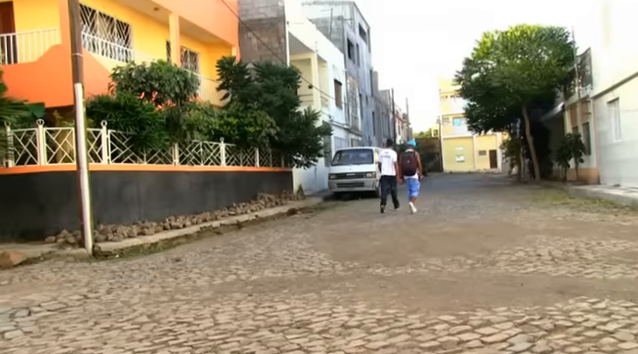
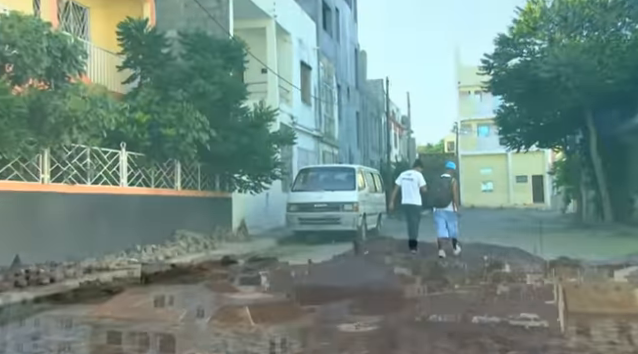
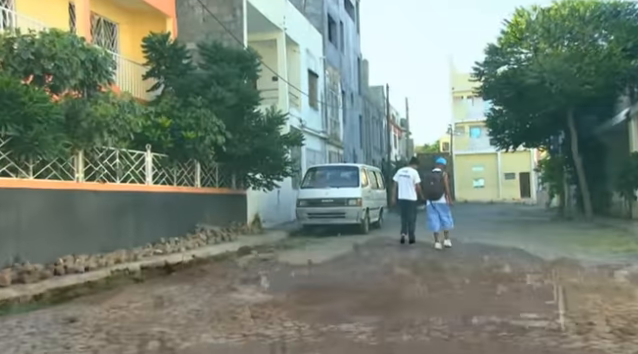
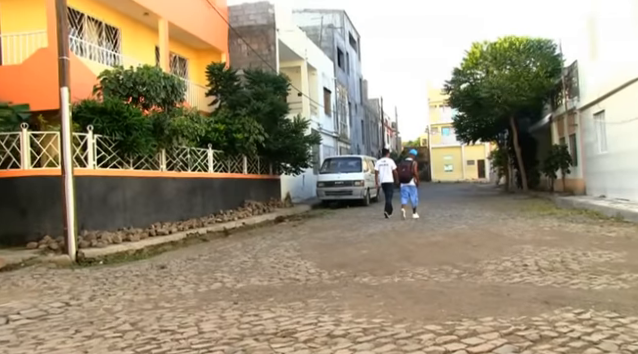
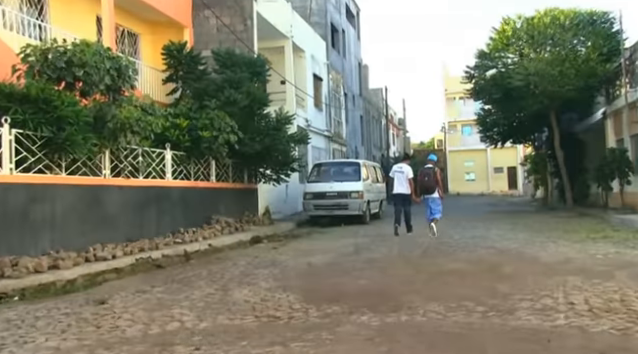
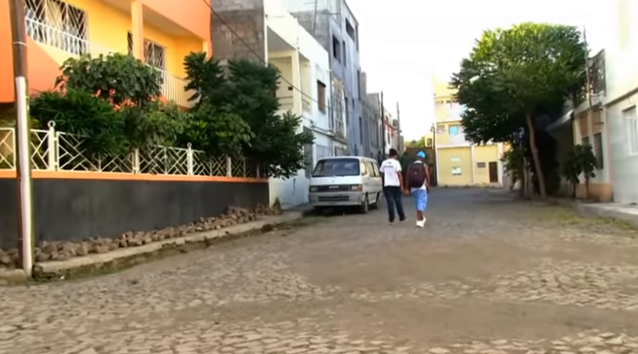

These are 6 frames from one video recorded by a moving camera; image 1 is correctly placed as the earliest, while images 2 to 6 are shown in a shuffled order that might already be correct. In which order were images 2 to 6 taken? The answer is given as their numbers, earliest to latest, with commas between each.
4, 6, 5, 3, 2
